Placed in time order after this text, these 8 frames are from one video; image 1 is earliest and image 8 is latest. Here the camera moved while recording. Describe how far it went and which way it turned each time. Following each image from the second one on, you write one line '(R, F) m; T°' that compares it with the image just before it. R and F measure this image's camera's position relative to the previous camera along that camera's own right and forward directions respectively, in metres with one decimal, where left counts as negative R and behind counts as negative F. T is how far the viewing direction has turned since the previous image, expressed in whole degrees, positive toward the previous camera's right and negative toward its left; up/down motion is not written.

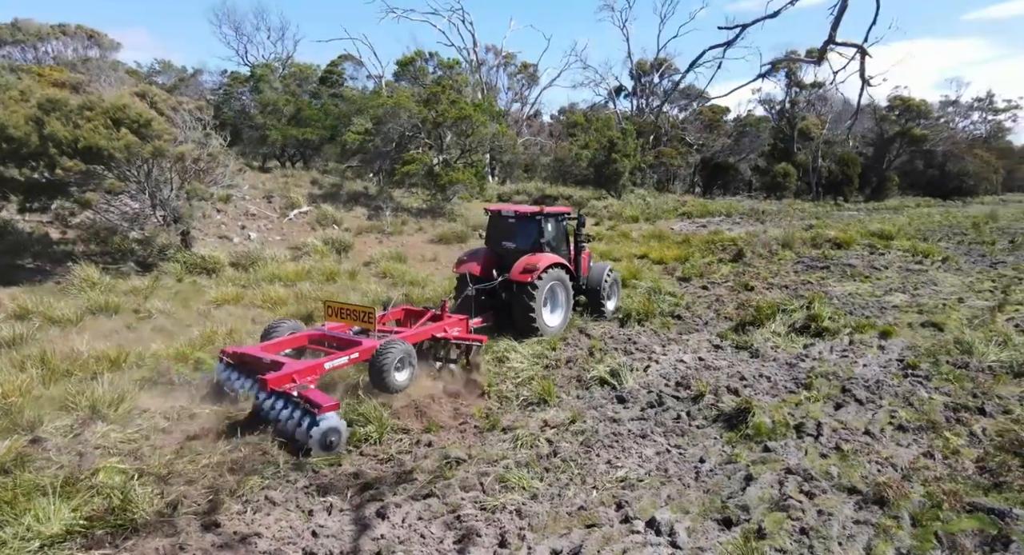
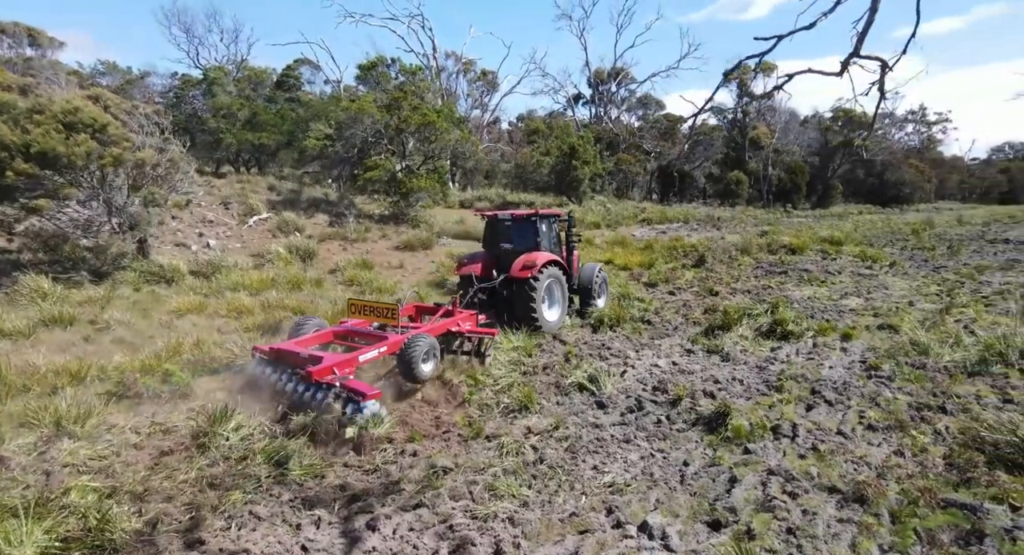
(-0.1, 0.0) m; +3°
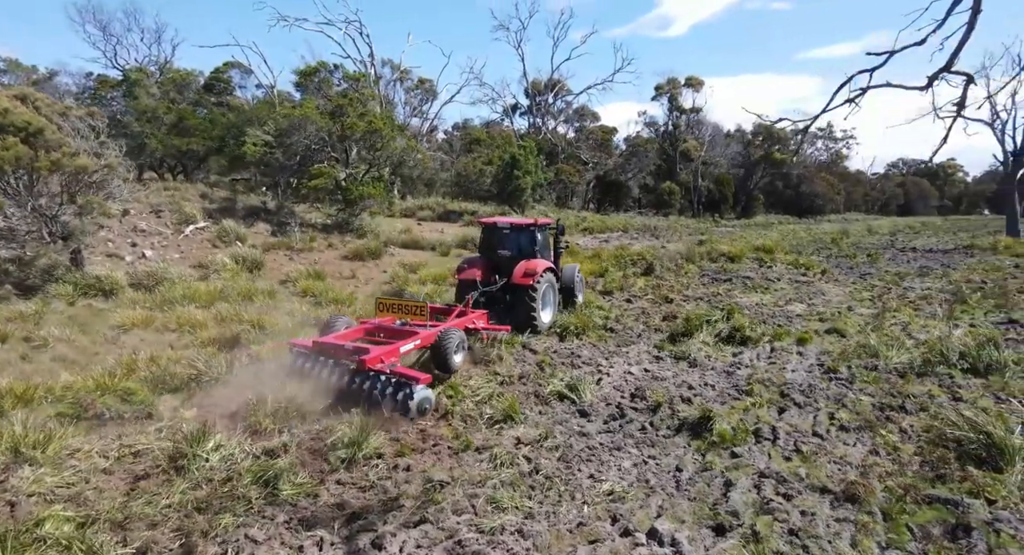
(-0.2, 0.0) m; +5°
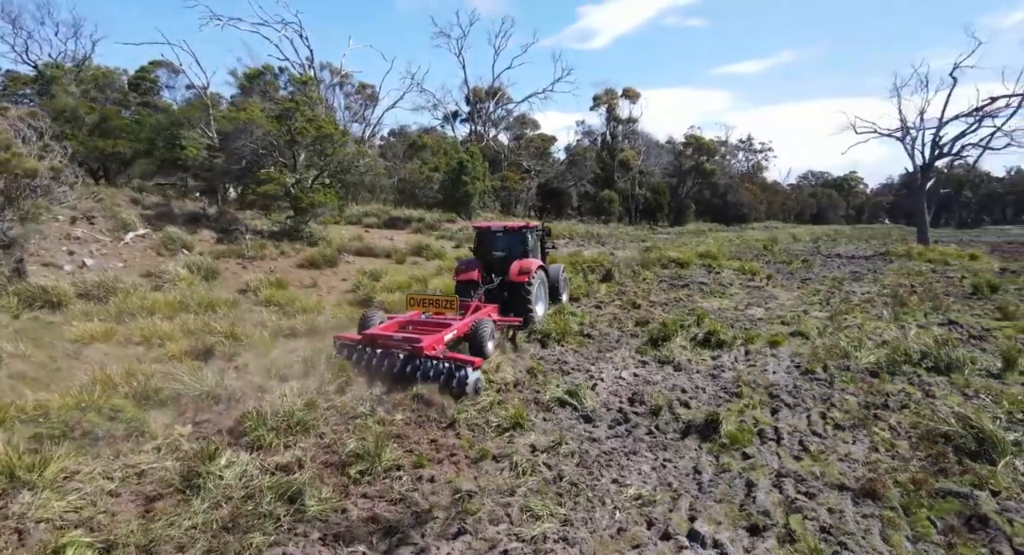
(-0.3, 0.0) m; +4°
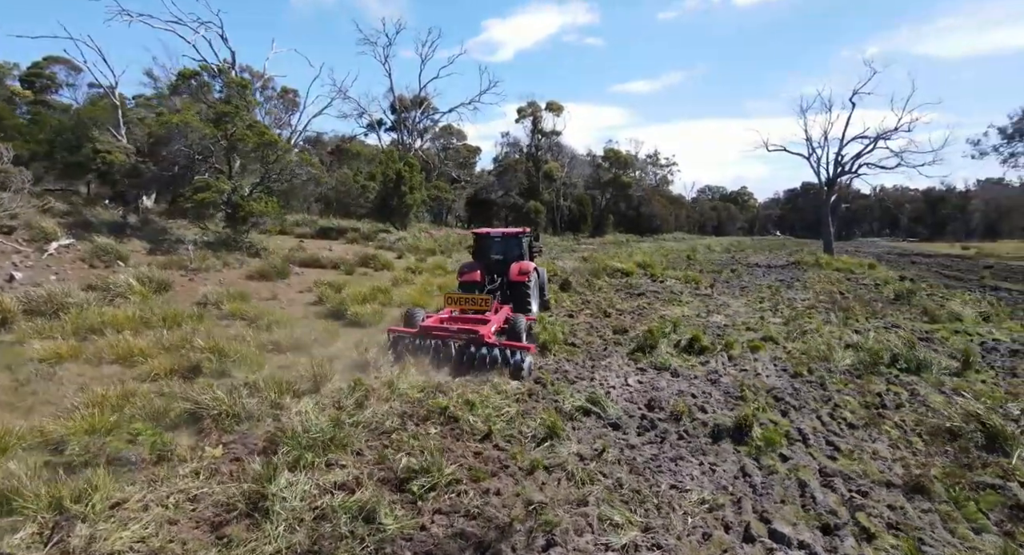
(-0.6, 0.0) m; +5°
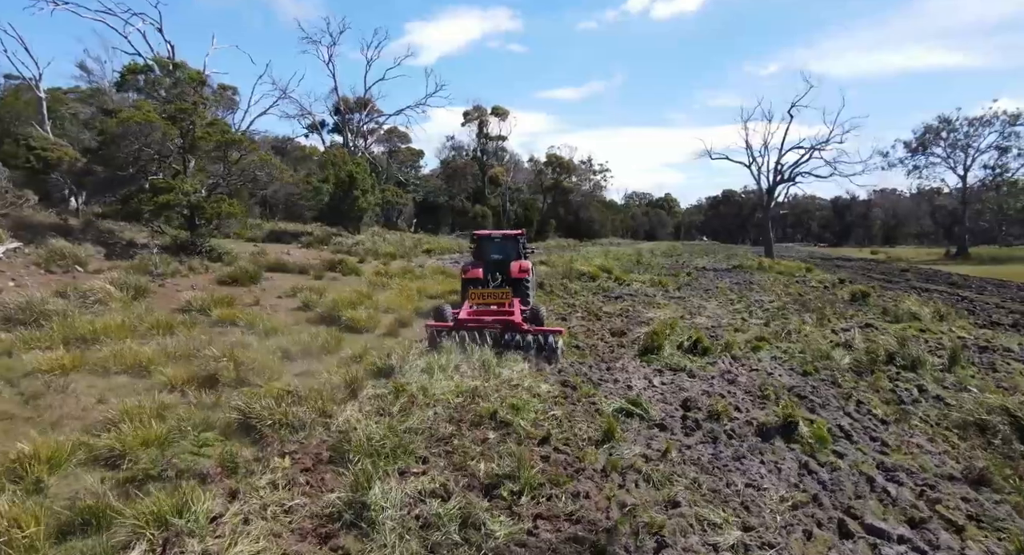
(-0.6, 0.0) m; +3°
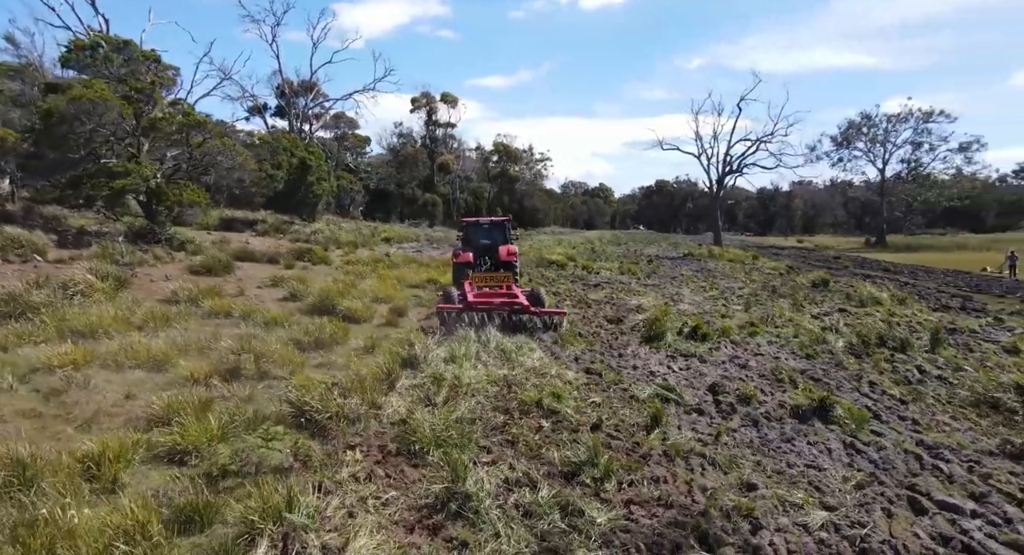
(-0.5, 0.0) m; +3°
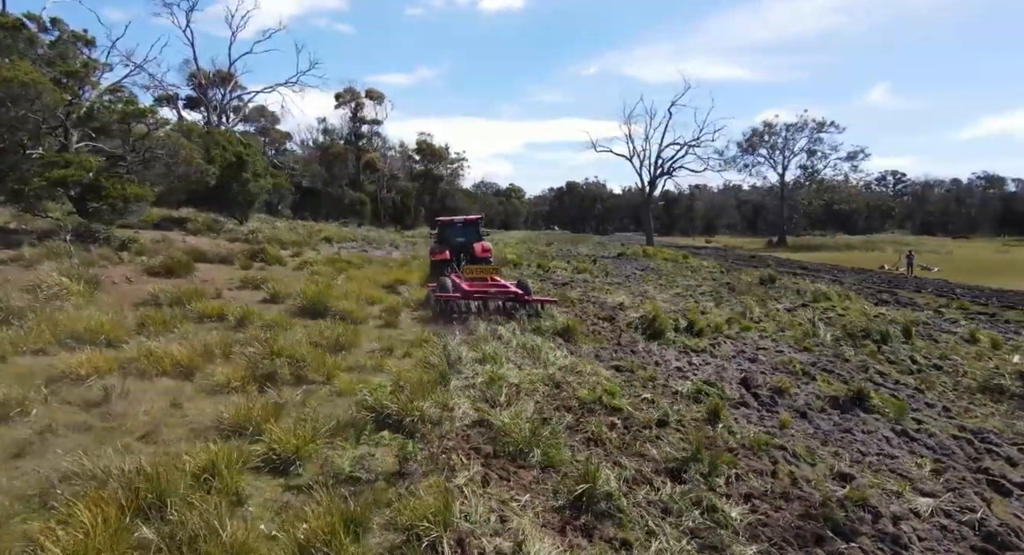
(-0.8, -0.1) m; +4°
